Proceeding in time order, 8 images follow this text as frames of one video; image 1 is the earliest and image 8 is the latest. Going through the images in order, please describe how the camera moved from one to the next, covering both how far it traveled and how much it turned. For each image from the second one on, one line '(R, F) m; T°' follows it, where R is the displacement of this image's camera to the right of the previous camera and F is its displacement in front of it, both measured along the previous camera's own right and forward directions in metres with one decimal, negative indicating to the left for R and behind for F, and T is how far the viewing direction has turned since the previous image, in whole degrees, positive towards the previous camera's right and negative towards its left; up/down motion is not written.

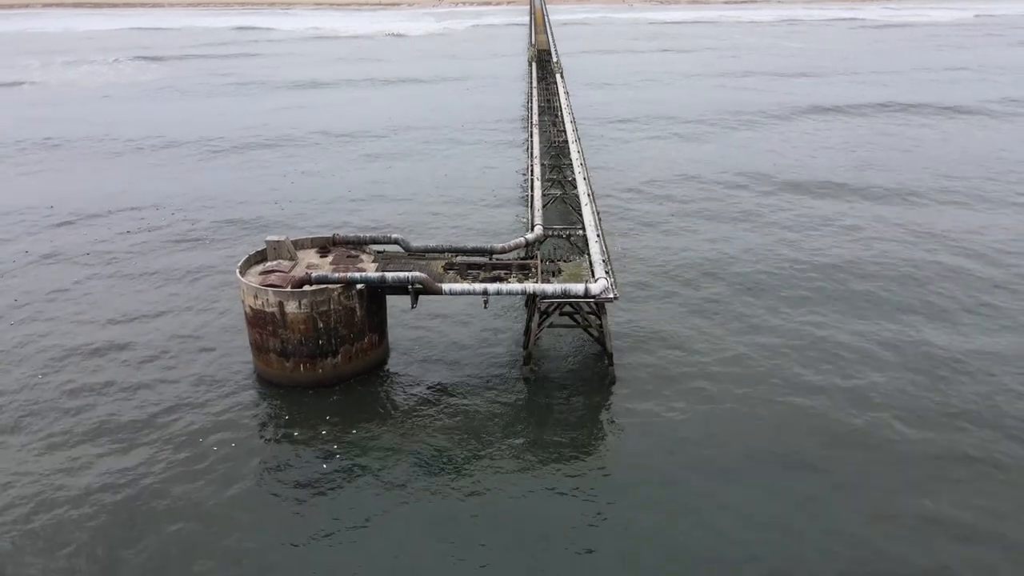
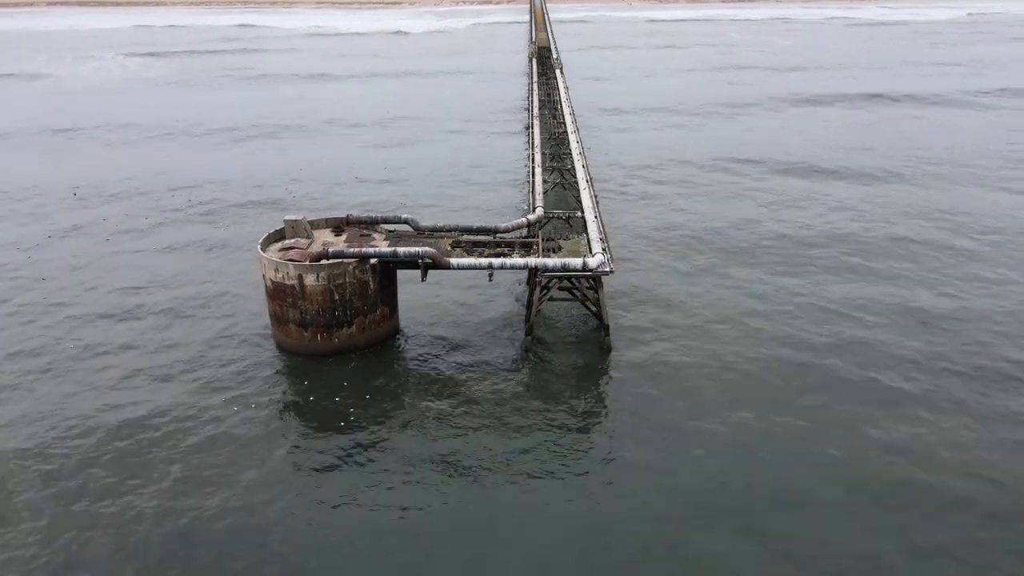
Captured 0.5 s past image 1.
(-0.1, -1.3) m; 0°
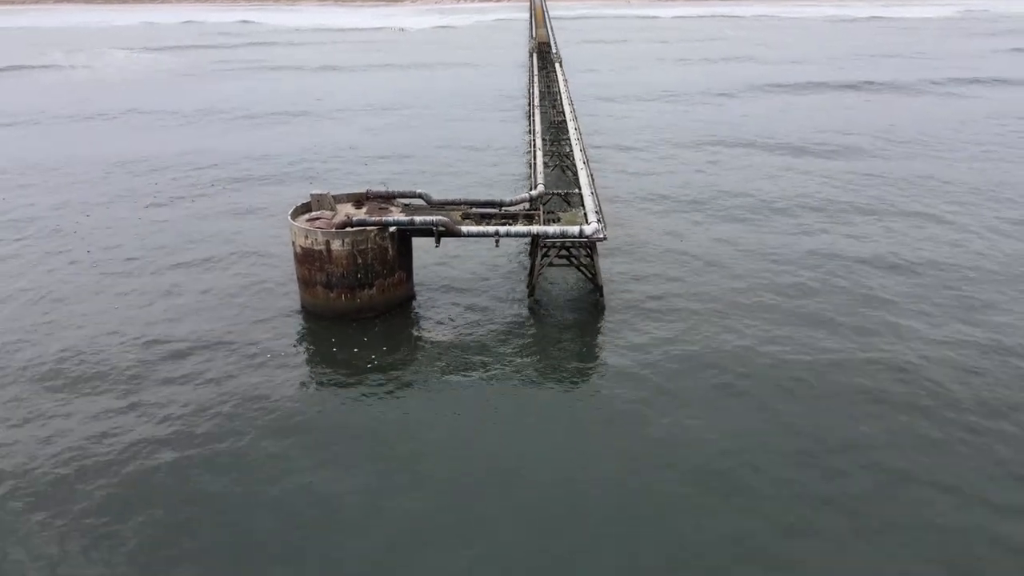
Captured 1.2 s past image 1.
(-0.1, -2.2) m; 0°
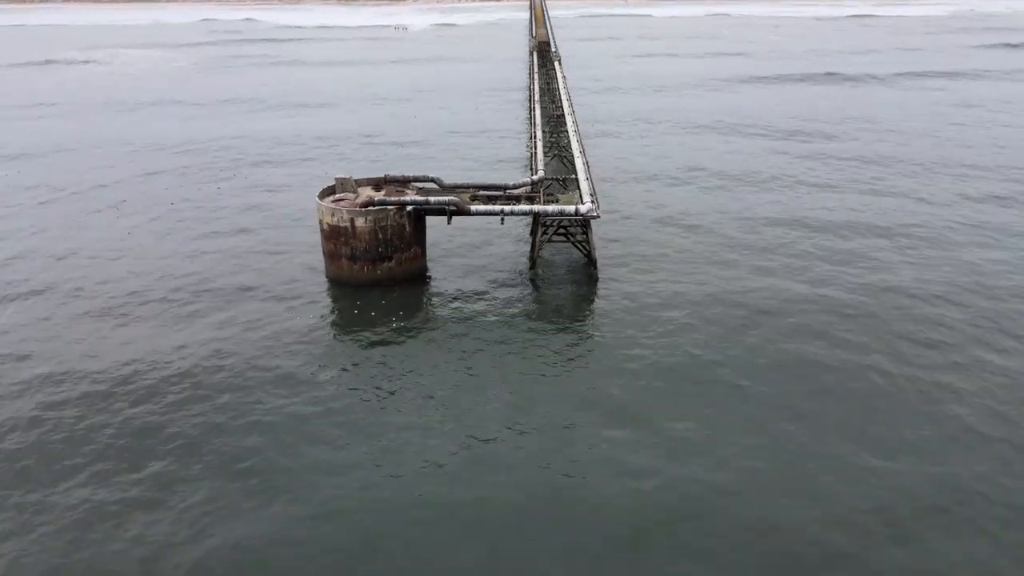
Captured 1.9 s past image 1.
(-0.1, -2.6) m; 0°
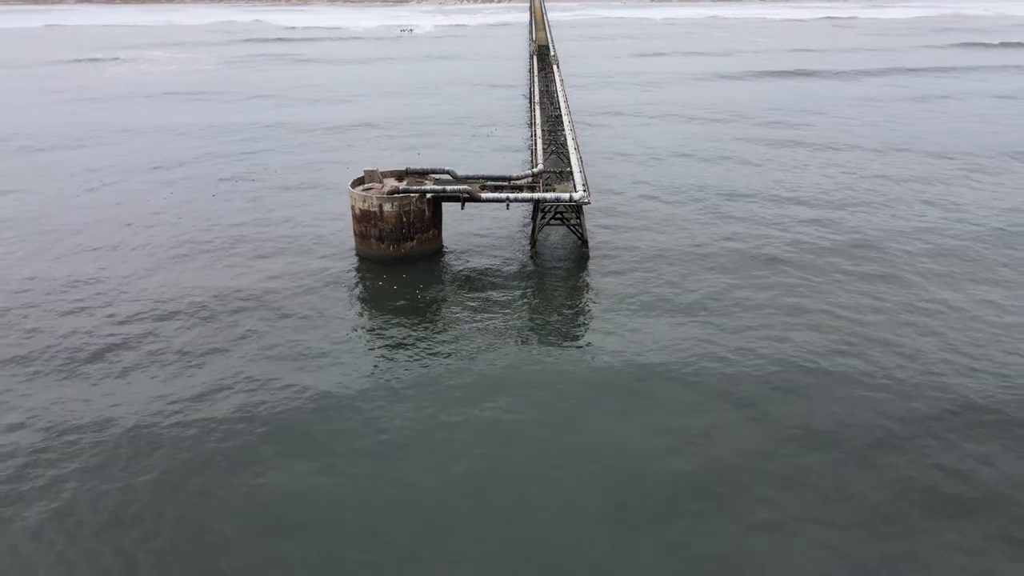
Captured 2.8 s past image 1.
(-0.1, -4.2) m; 0°
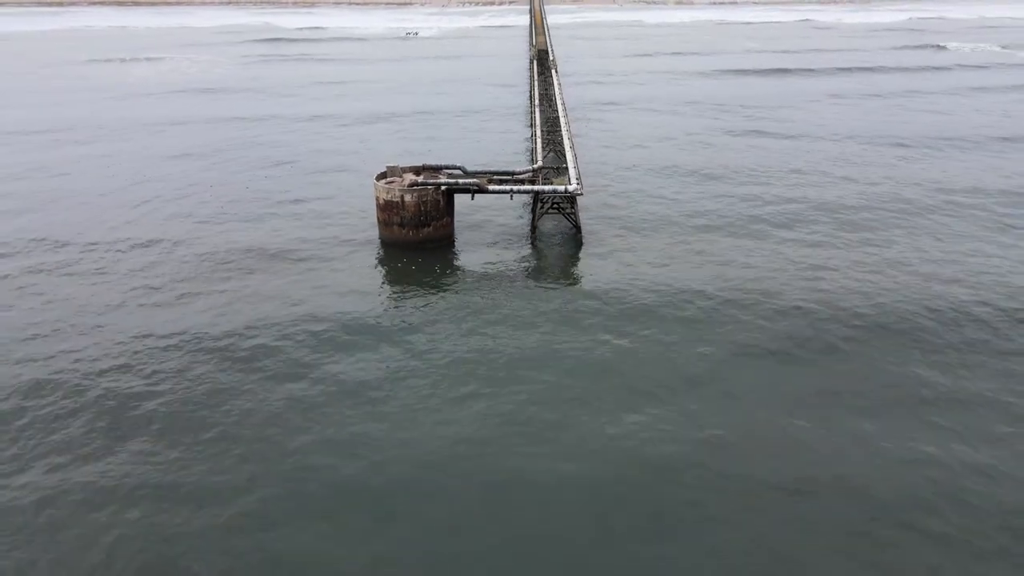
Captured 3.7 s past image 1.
(-0.1, -4.4) m; 0°
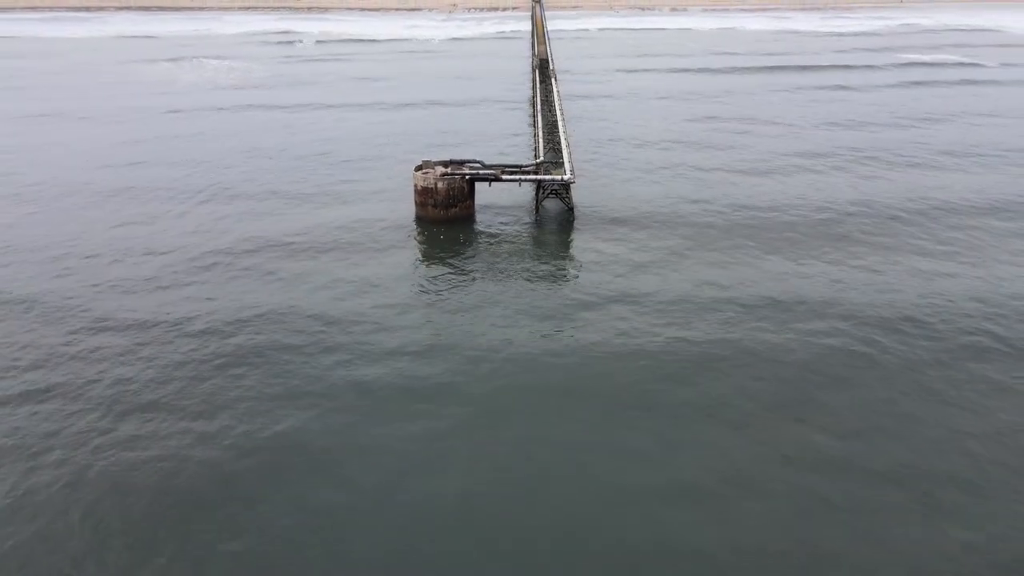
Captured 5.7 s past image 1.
(+0.2, -8.6) m; 0°
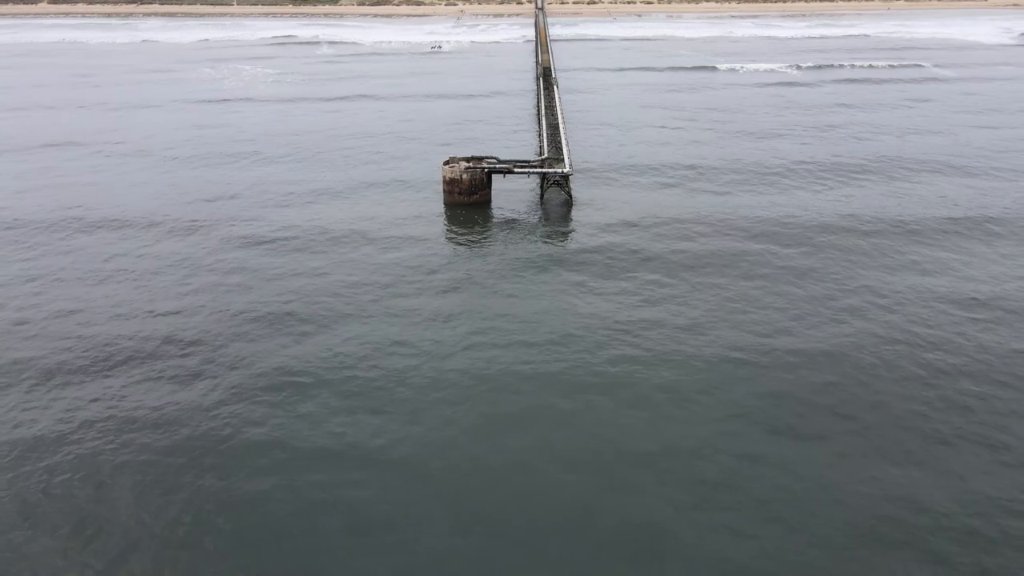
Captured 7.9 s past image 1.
(+0.1, -8.3) m; 0°
